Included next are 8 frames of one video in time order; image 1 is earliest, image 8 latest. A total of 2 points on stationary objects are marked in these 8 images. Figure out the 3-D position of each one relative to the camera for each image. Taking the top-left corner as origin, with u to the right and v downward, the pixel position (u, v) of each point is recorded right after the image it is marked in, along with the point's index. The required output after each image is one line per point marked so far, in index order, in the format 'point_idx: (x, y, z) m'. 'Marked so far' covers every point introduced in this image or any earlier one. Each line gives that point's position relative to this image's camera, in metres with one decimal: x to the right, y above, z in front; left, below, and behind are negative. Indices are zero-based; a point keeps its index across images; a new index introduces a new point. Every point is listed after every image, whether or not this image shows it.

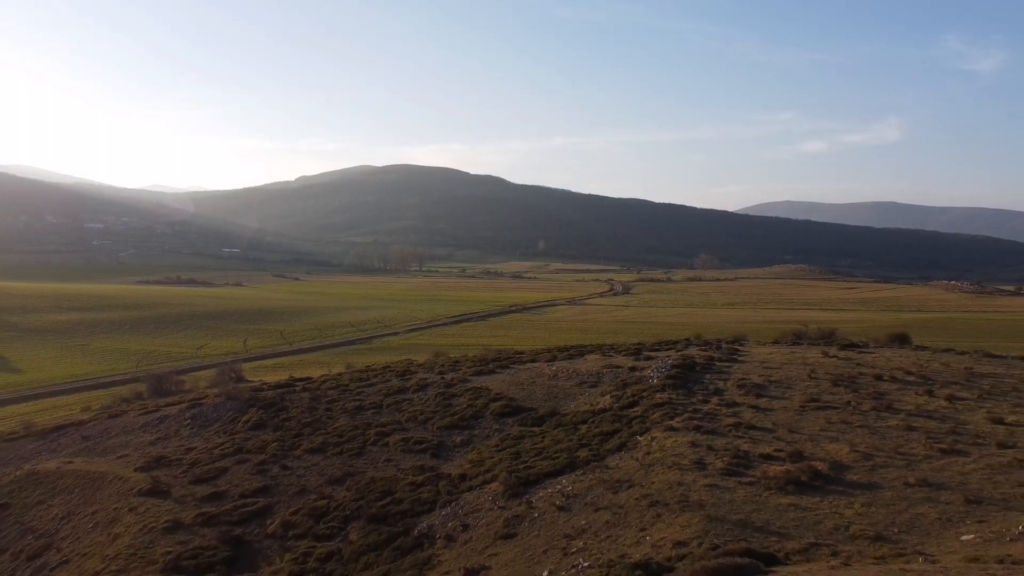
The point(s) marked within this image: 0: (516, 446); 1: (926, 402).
0: (+0.1, -4.9, +19.4) m
1: (+13.1, -3.6, +19.4) m
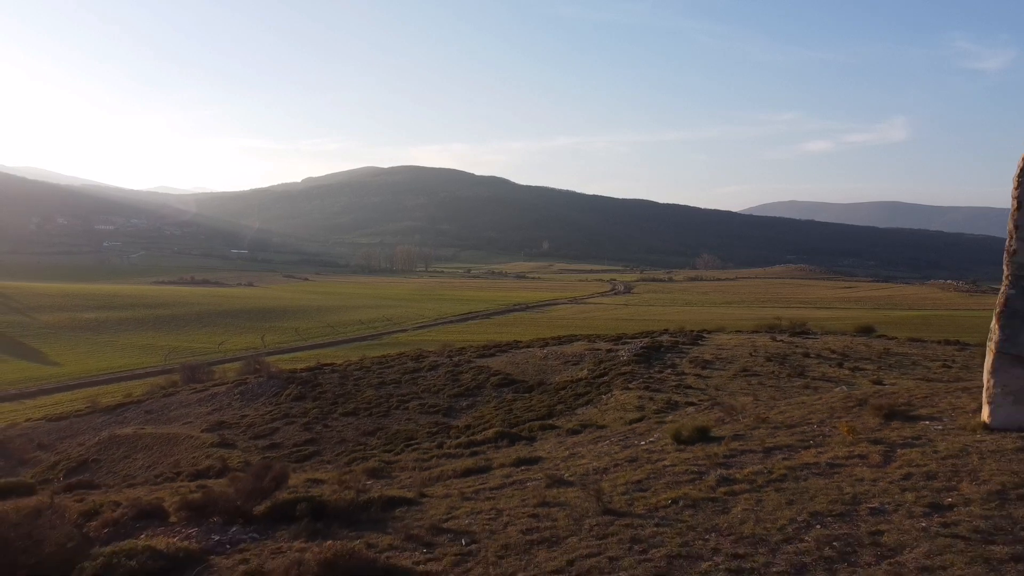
0: (-0.1, -4.6, +24.8) m
1: (+12.9, -3.3, +24.7) m
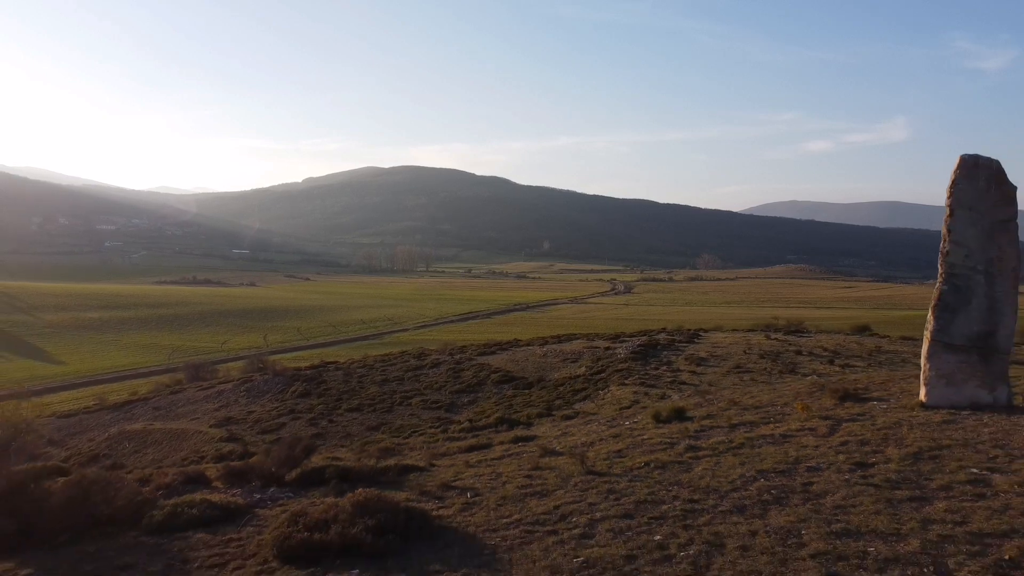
0: (-0.1, -4.6, +25.6) m
1: (+12.9, -3.3, +25.4) m
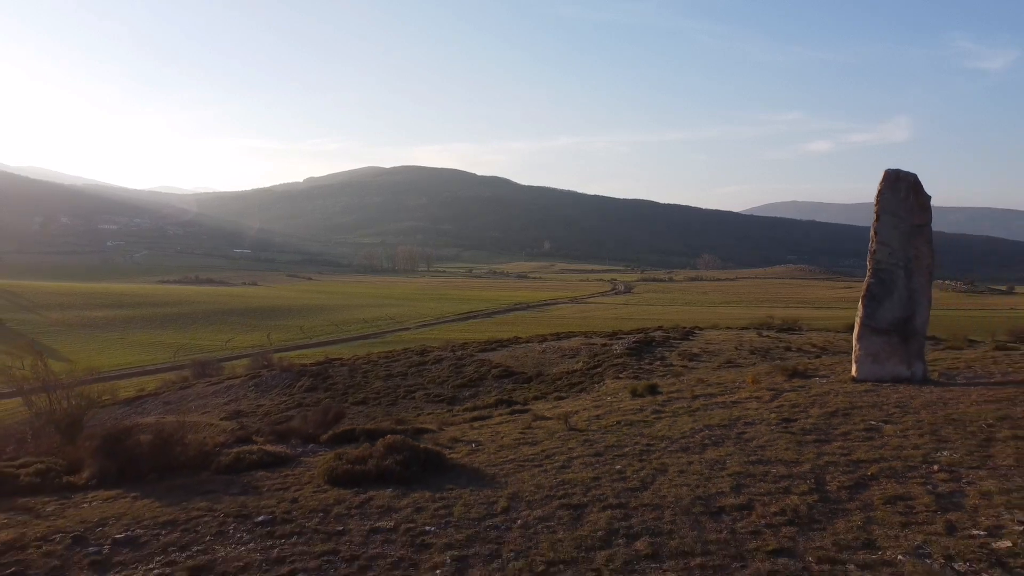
0: (-0.1, -4.5, +26.7) m
1: (+12.8, -3.2, +26.5) m
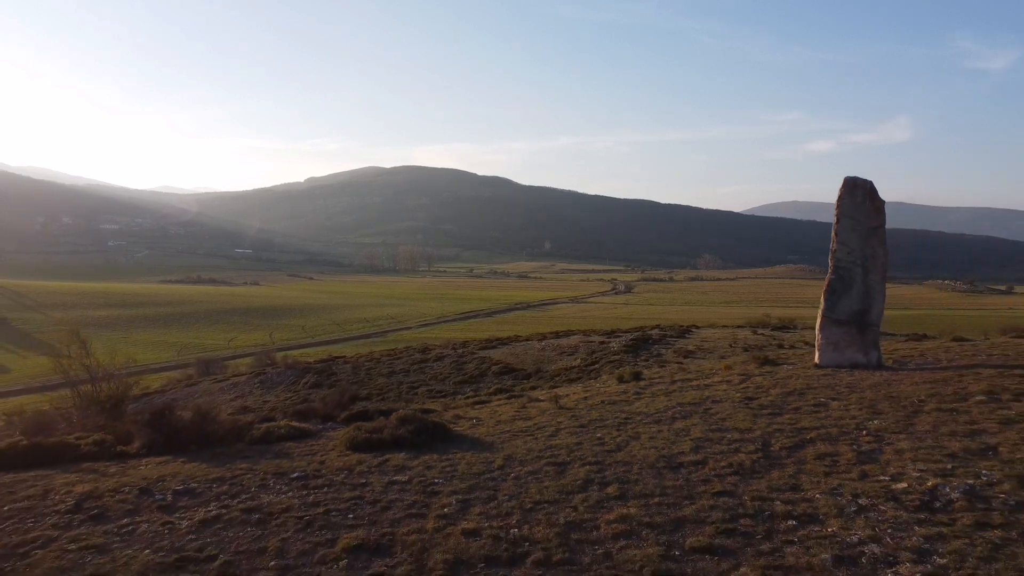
0: (-0.1, -4.5, +27.5) m
1: (+12.8, -3.2, +27.3) m
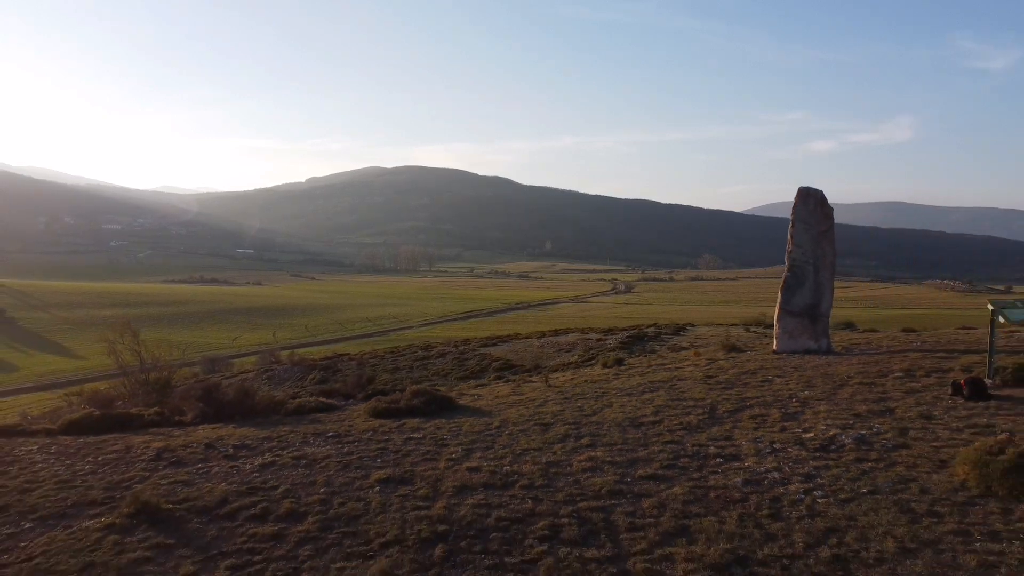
0: (-0.1, -4.4, +28.6) m
1: (+12.8, -3.1, +28.4) m
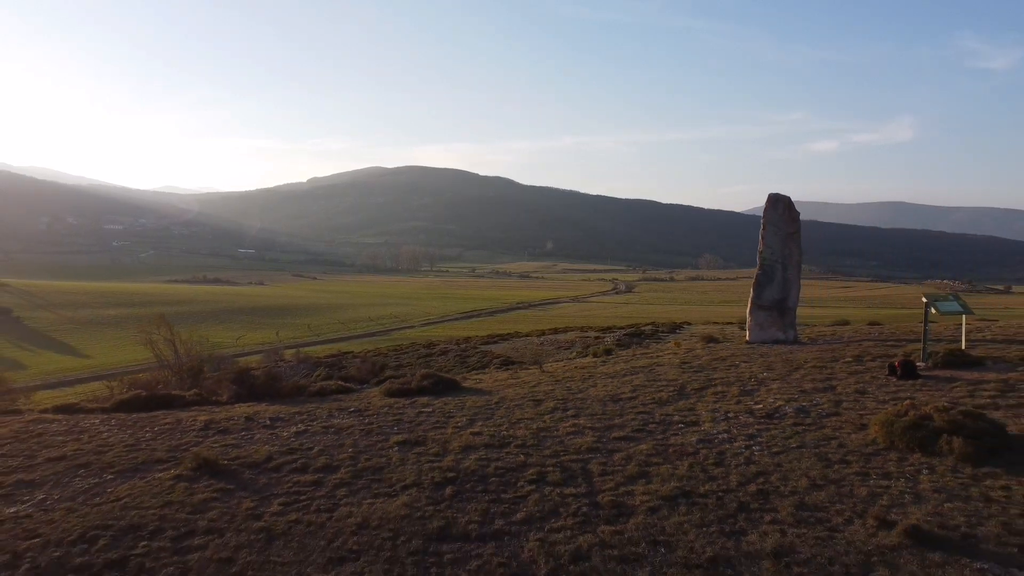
0: (-0.1, -4.4, +29.5) m
1: (+12.8, -3.0, +29.4) m
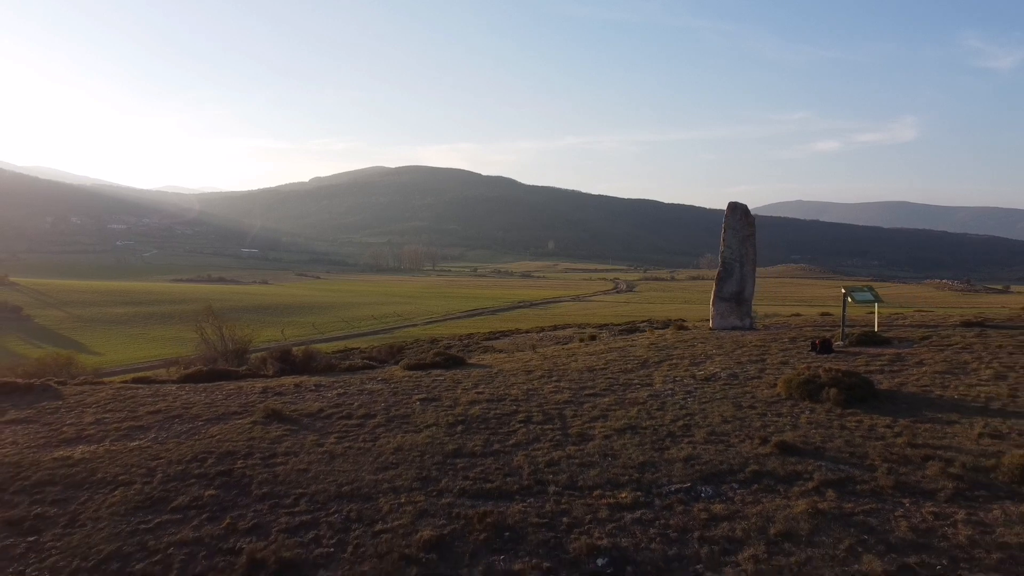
0: (-0.1, -4.2, +31.2) m
1: (+12.8, -2.9, +31.0) m
